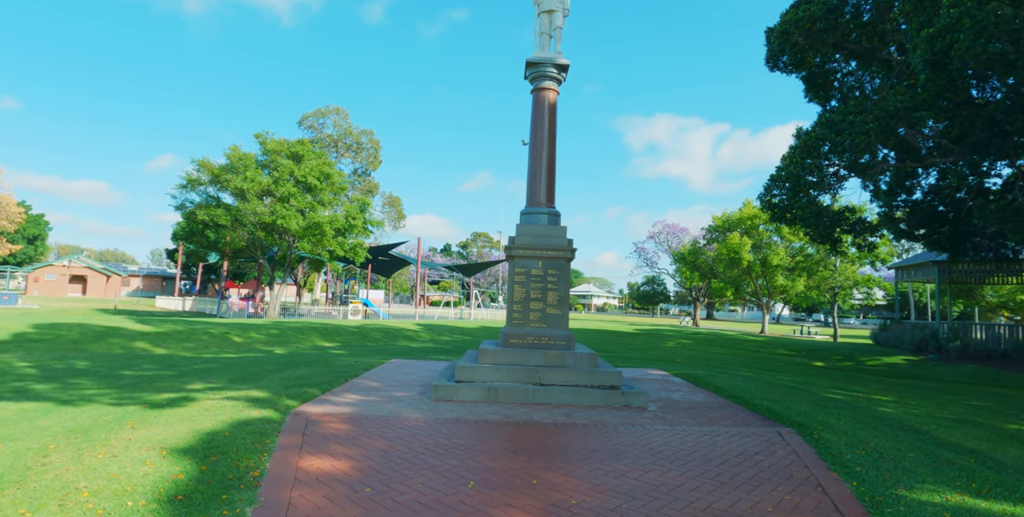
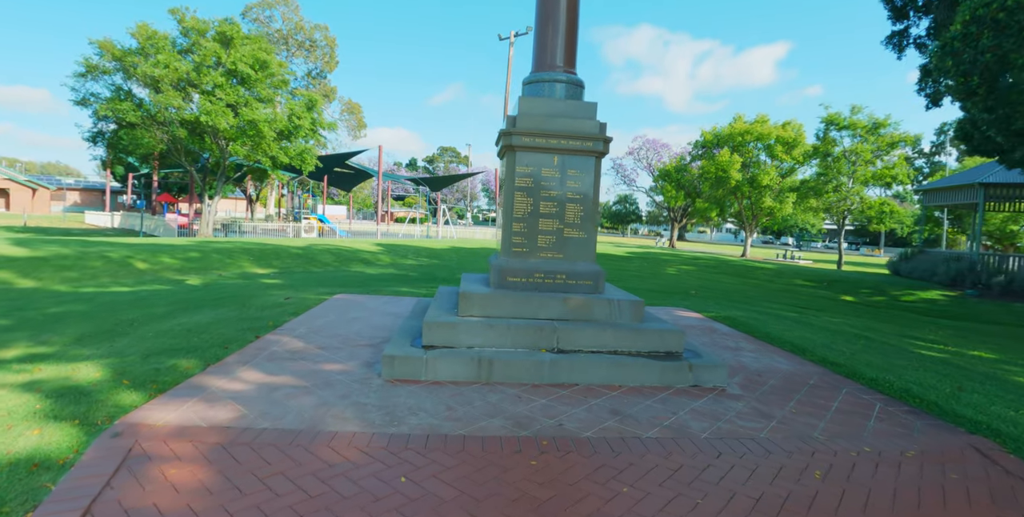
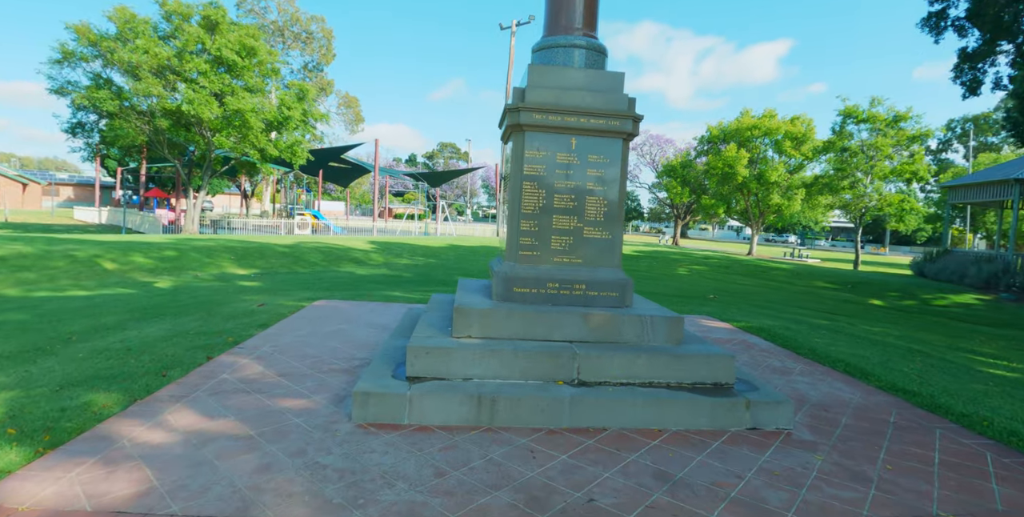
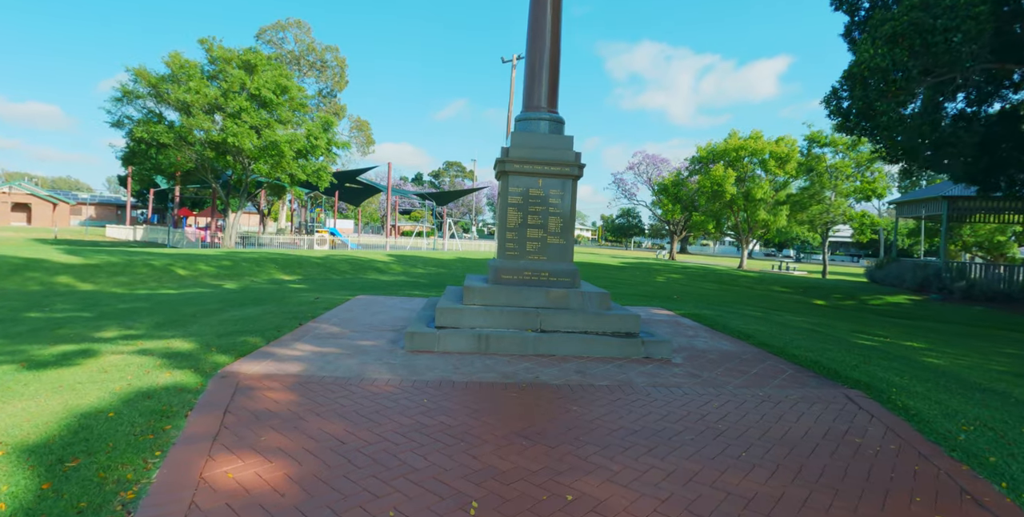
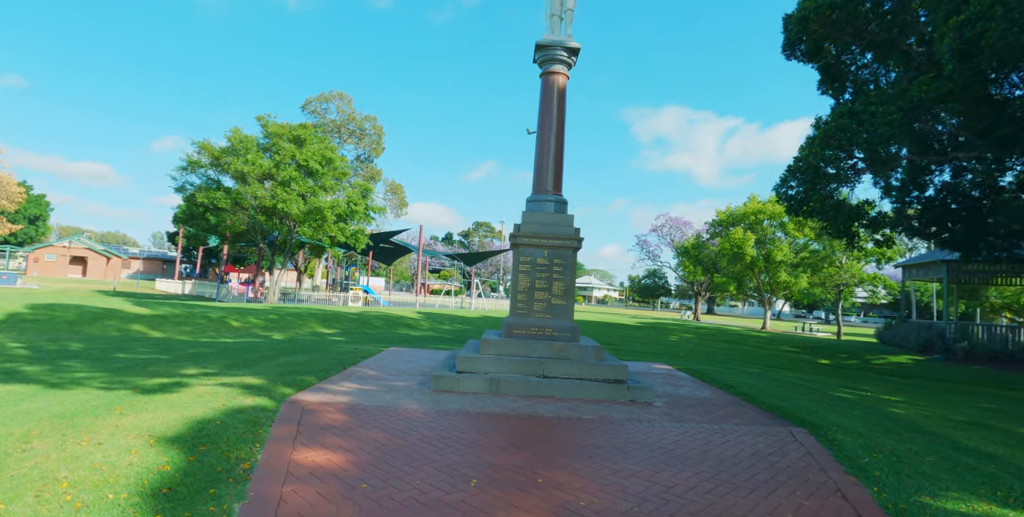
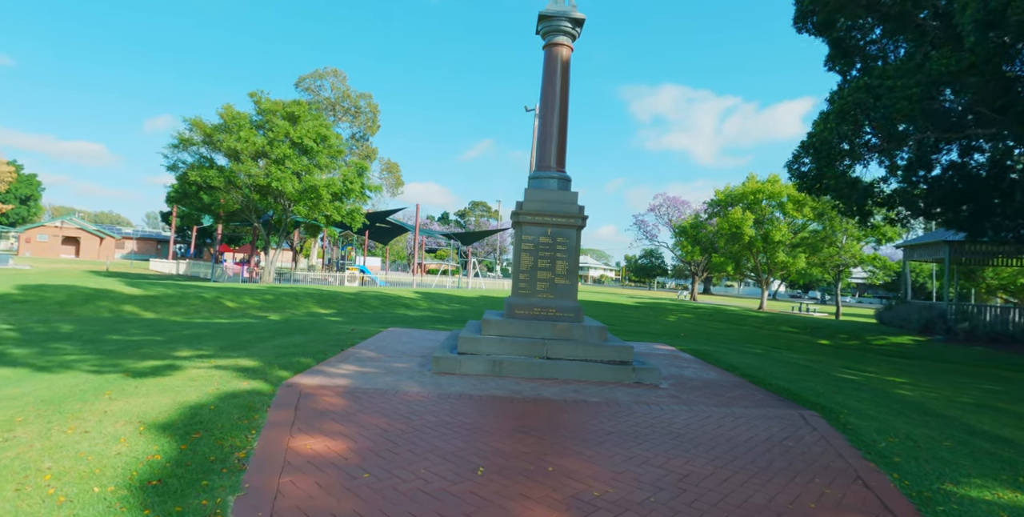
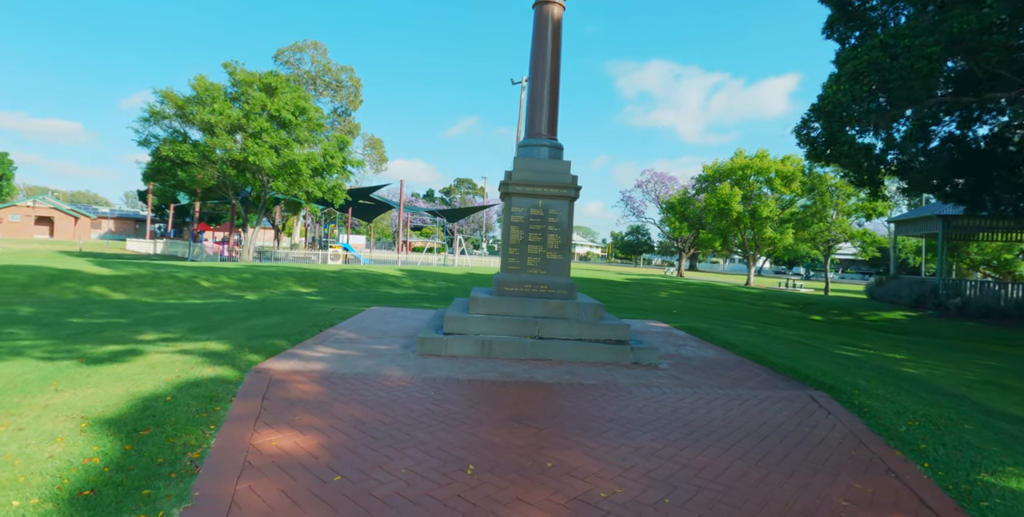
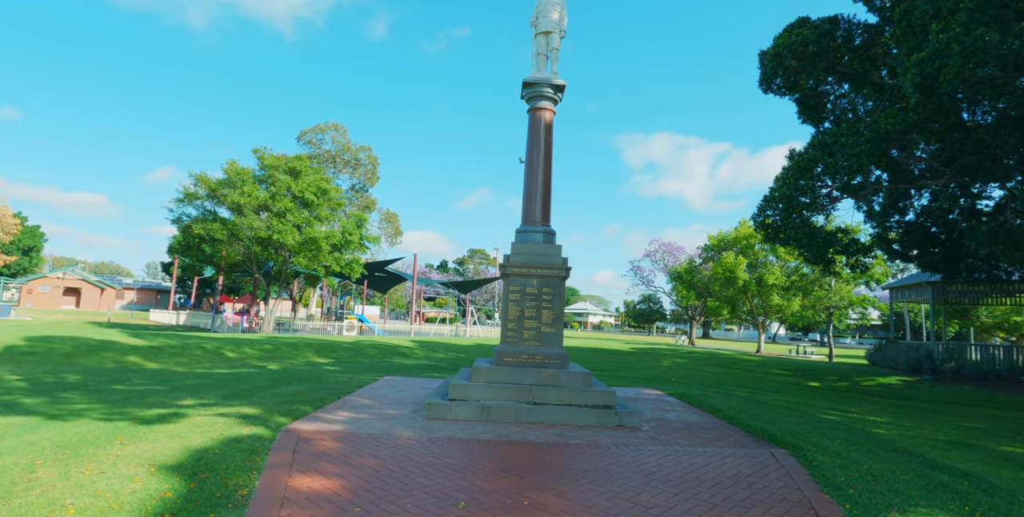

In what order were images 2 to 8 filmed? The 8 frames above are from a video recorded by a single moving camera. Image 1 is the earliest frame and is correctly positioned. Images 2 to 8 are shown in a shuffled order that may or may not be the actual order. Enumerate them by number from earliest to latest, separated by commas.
8, 5, 6, 7, 4, 2, 3
